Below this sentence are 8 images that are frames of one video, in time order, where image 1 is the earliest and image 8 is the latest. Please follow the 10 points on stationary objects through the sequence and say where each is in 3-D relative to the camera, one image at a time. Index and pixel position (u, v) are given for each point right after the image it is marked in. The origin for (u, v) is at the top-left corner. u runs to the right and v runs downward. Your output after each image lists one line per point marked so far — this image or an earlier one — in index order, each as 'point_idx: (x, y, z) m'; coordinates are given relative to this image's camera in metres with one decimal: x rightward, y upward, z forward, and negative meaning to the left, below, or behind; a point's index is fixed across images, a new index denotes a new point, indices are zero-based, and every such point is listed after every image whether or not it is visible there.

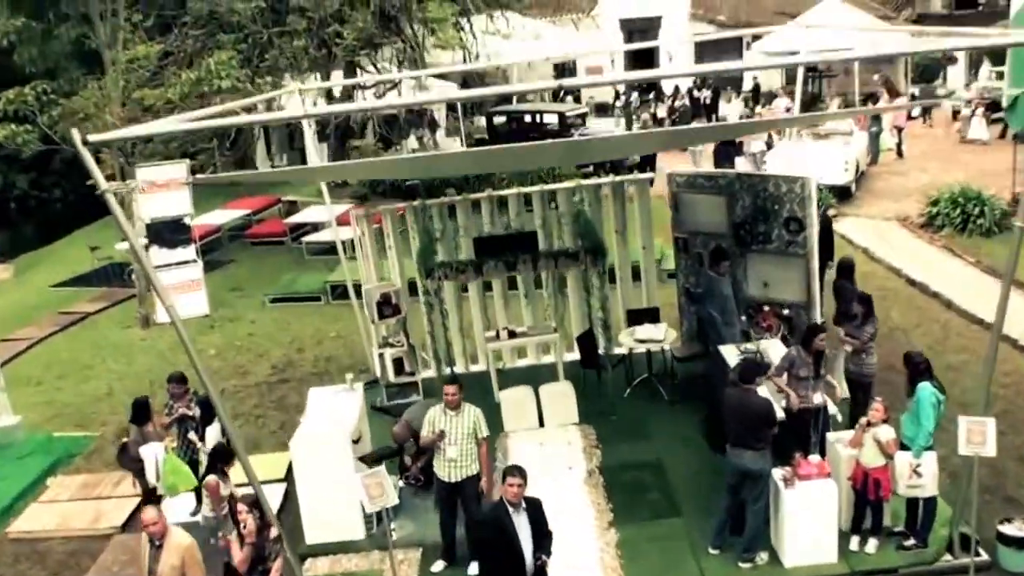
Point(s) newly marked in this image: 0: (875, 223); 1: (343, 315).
0: (+4.7, +0.8, +15.8) m
1: (-1.9, -0.3, +14.0) m
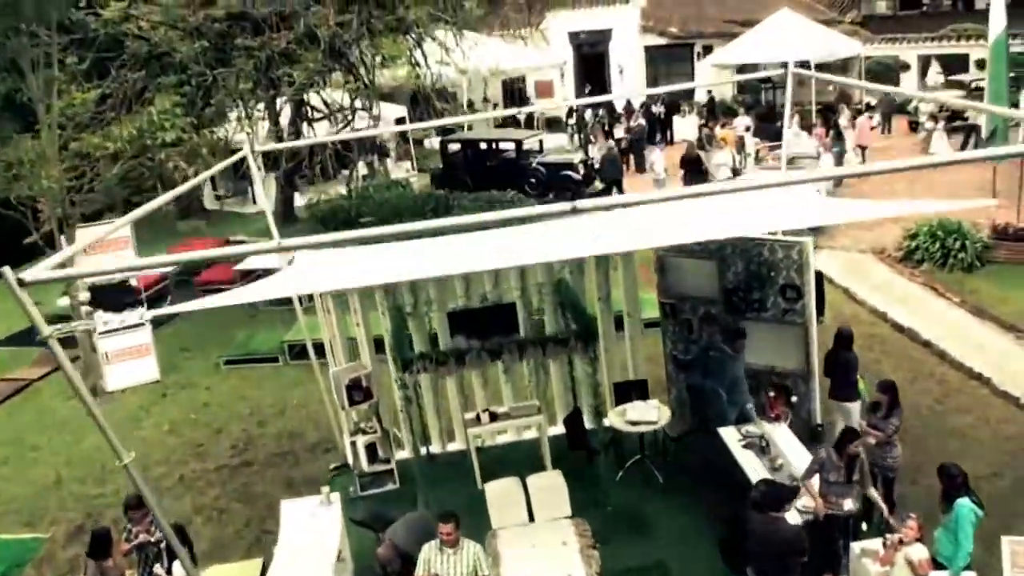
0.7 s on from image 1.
0: (+4.2, +0.4, +15.3) m
1: (-2.2, -1.0, +13.2) m
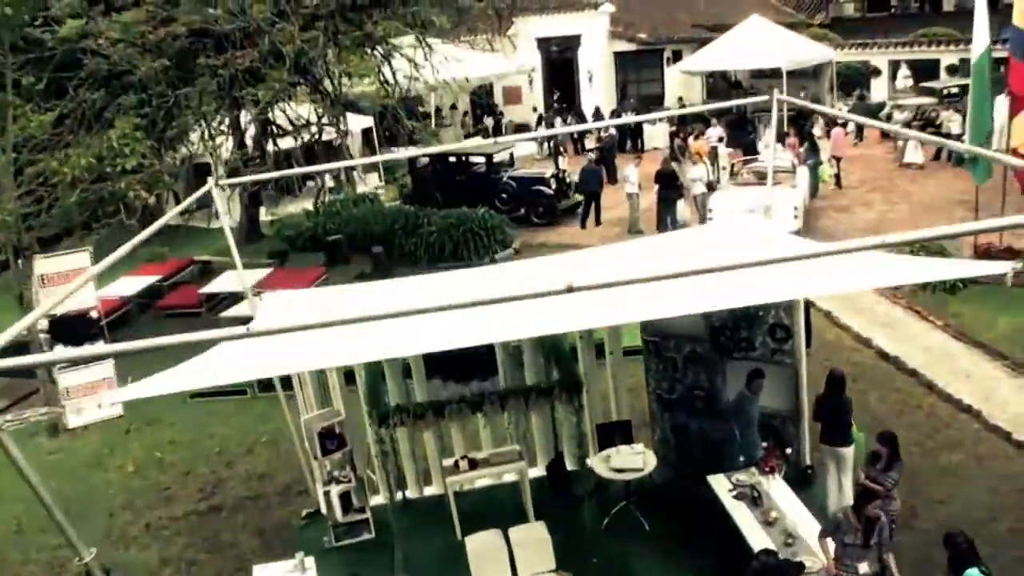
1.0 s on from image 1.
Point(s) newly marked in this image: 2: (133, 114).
0: (+3.9, +0.2, +15.1) m
1: (-2.5, -1.3, +12.8) m
2: (-4.8, +2.2, +15.4) m
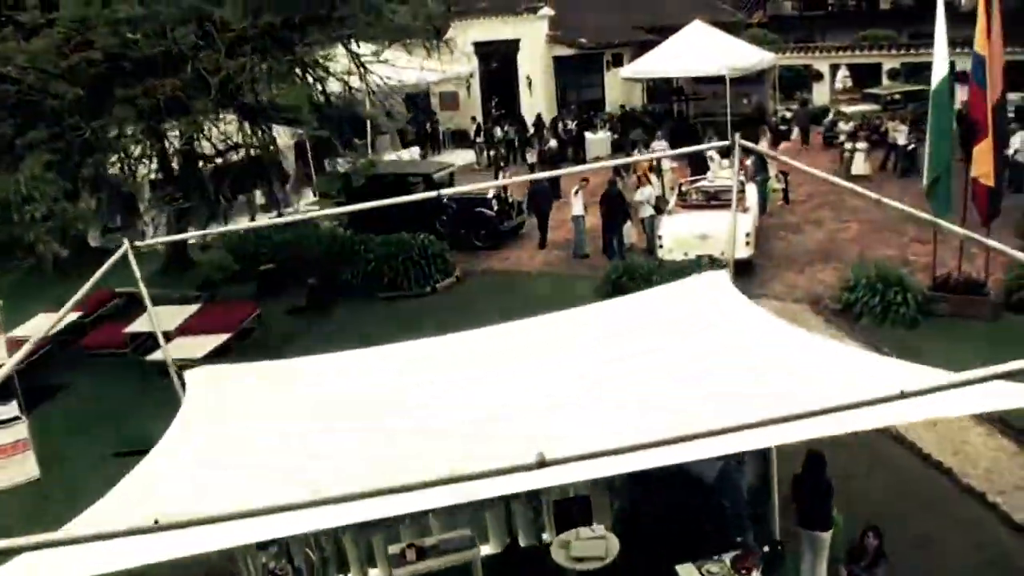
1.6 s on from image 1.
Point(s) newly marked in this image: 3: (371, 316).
0: (+3.2, -0.2, +14.5) m
1: (-3.0, -1.8, +12.0) m
2: (-5.5, +1.7, +14.4) m
3: (-1.9, -0.4, +16.8) m
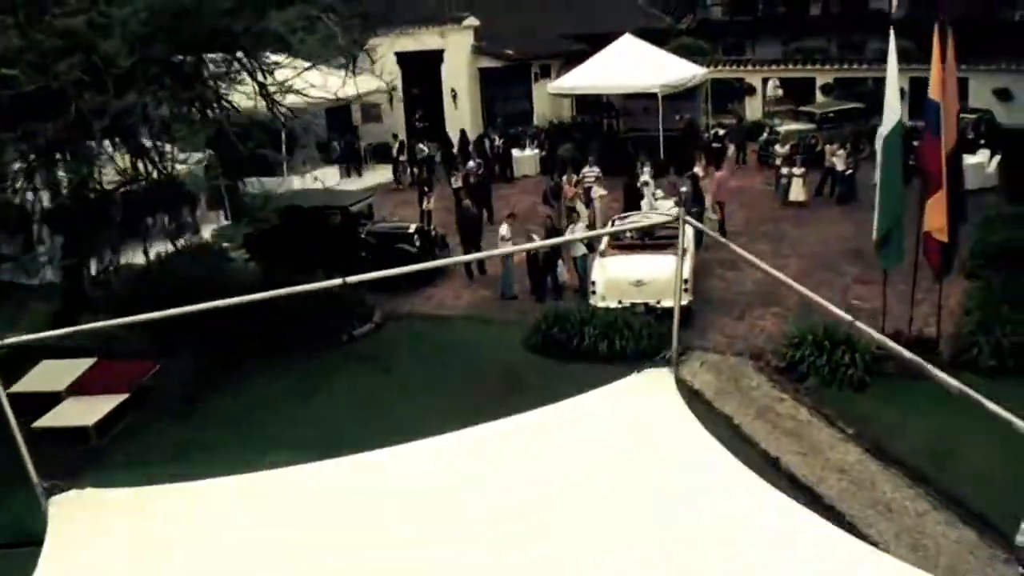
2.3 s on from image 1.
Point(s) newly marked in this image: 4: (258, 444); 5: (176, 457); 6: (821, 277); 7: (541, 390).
0: (+2.4, -0.8, +13.6) m
1: (-3.7, -2.5, +10.7) m
2: (-6.4, +1.0, +13.0) m
3: (-2.9, -1.0, +15.6) m
4: (-2.8, -1.7, +13.5) m
5: (-3.7, -1.8, +13.4) m
6: (+4.2, +0.2, +16.5) m
7: (+0.3, -1.1, +13.7) m
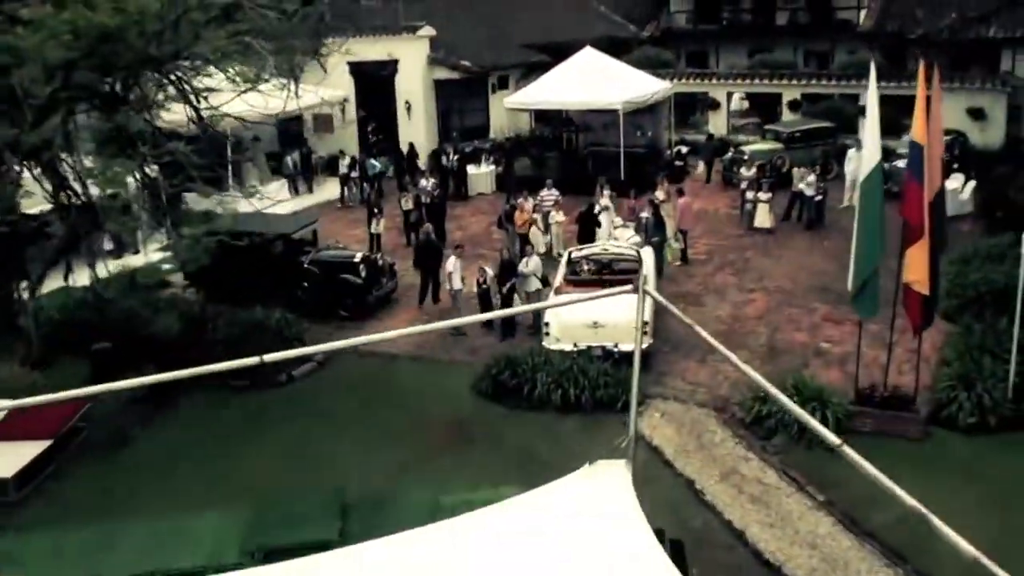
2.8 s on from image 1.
0: (+1.8, -1.3, +12.7) m
1: (-4.2, -3.0, +9.6) m
2: (-7.0, +0.5, +11.8) m
3: (-3.5, -1.5, +14.5) m
4: (-3.4, -2.2, +12.5) m
5: (-4.3, -2.3, +12.4) m
6: (+3.6, -0.3, +15.7) m
7: (-0.2, -1.6, +12.8) m
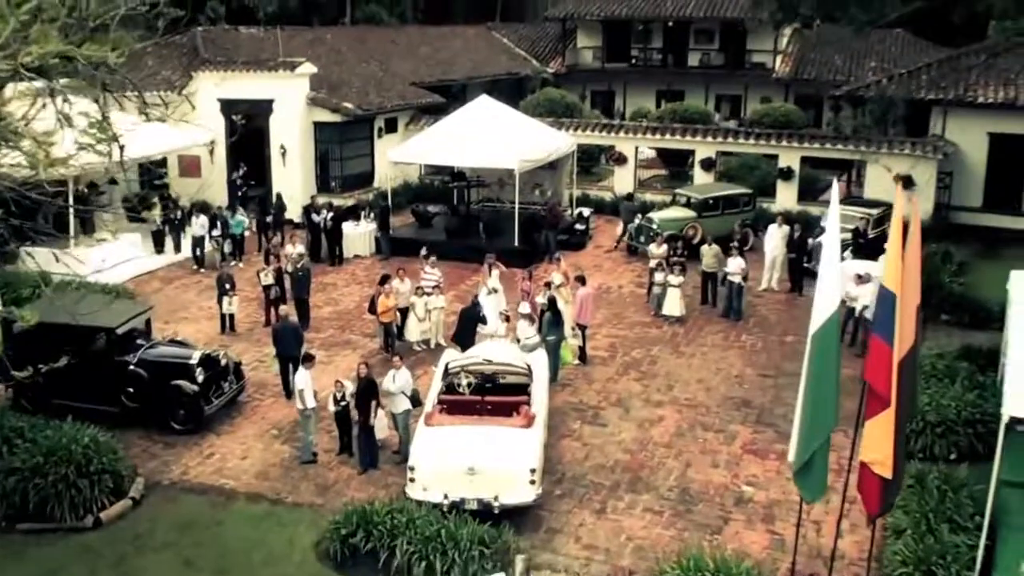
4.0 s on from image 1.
0: (+0.6, -2.6, +10.2) m
1: (-5.2, -4.1, +6.6) m
2: (-8.1, -0.6, +8.7) m
3: (-4.9, -2.7, +11.6) m
4: (-4.6, -3.4, +9.5) m
5: (-5.5, -3.5, +9.3) m
6: (+2.1, -1.6, +13.3) m
7: (-1.5, -2.9, +10.1) m
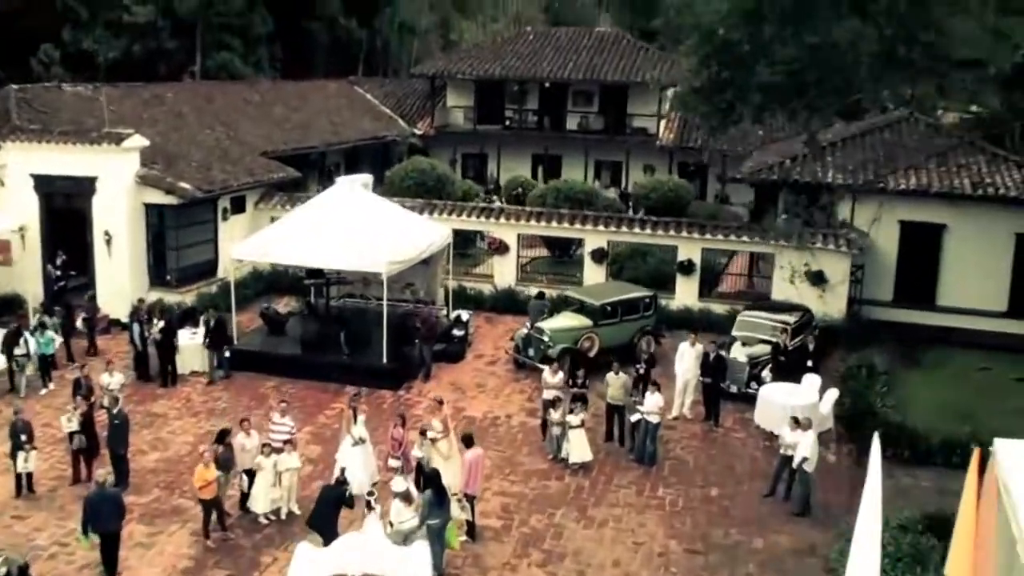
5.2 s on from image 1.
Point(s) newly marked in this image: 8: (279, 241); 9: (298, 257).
0: (-0.1, -4.1, +7.2) m
1: (-5.4, -5.7, +2.9) m
2: (-8.6, -2.3, +4.7) m
3: (-5.7, -4.4, +7.9) m
4: (-5.2, -5.0, +5.9) m
5: (-6.1, -5.1, +5.6) m
6: (+1.0, -3.2, +10.4) m
7: (-2.2, -4.5, +6.8) m
8: (-3.5, +0.7, +18.6) m
9: (-2.8, +0.4, +18.2) m
